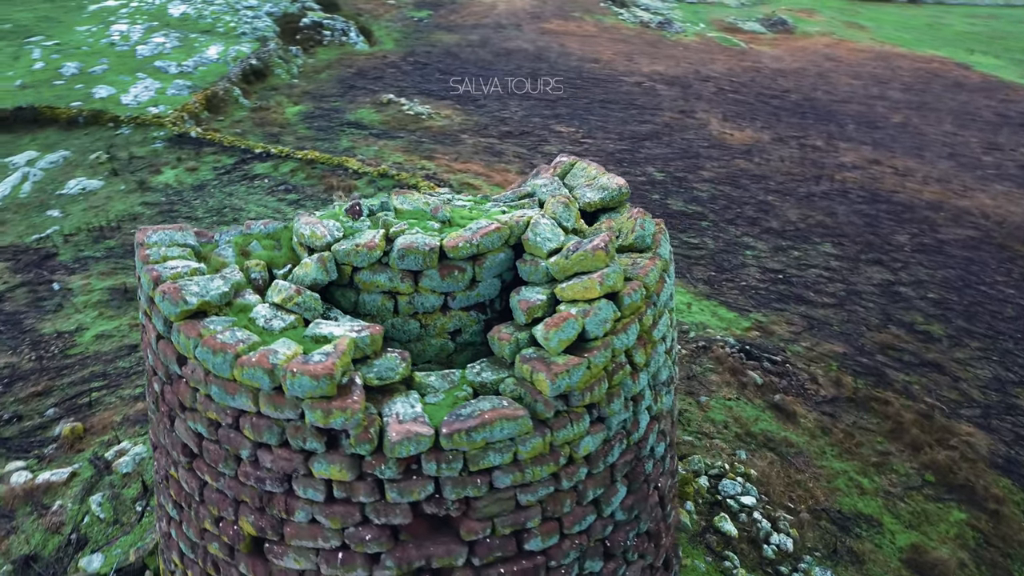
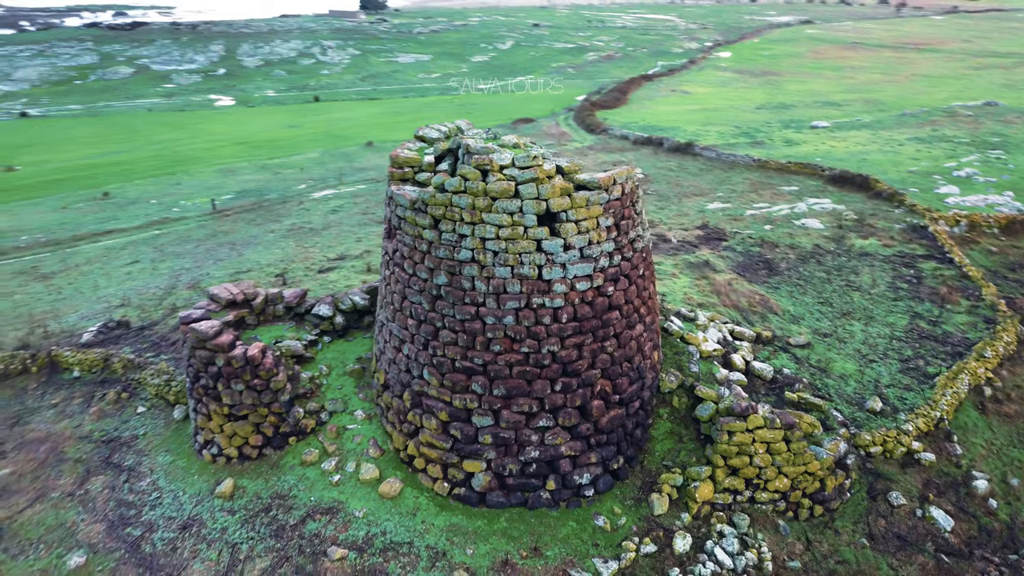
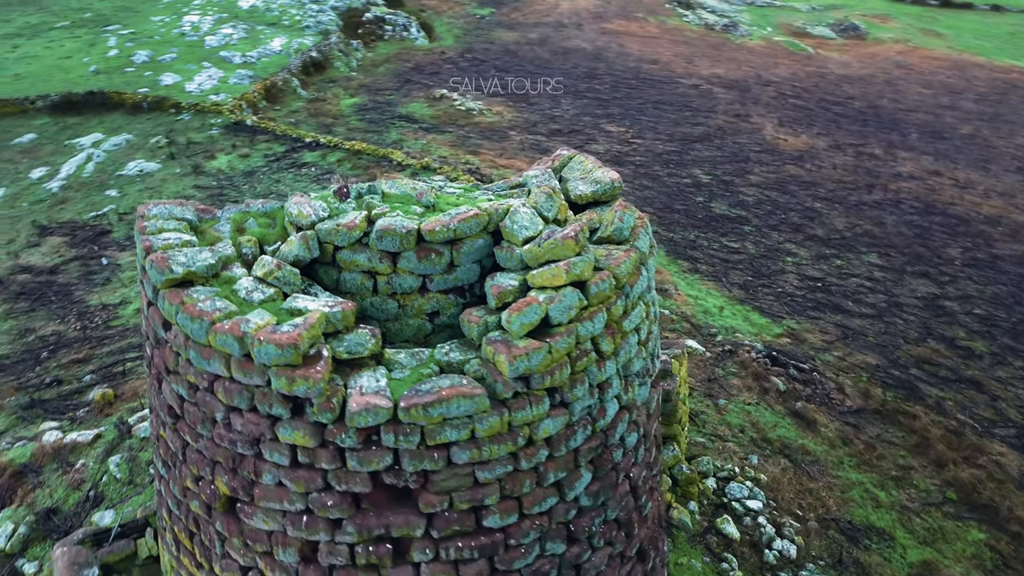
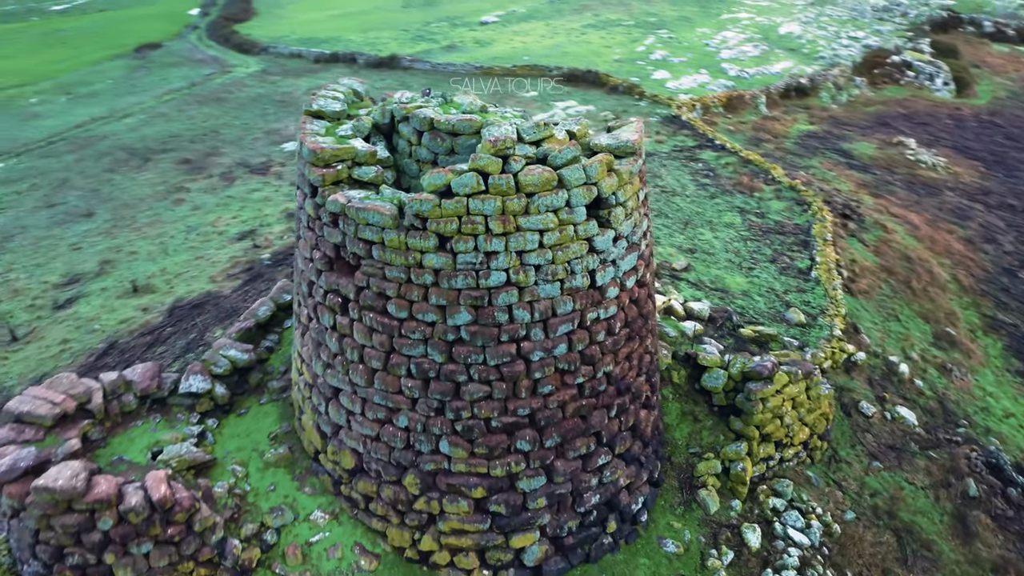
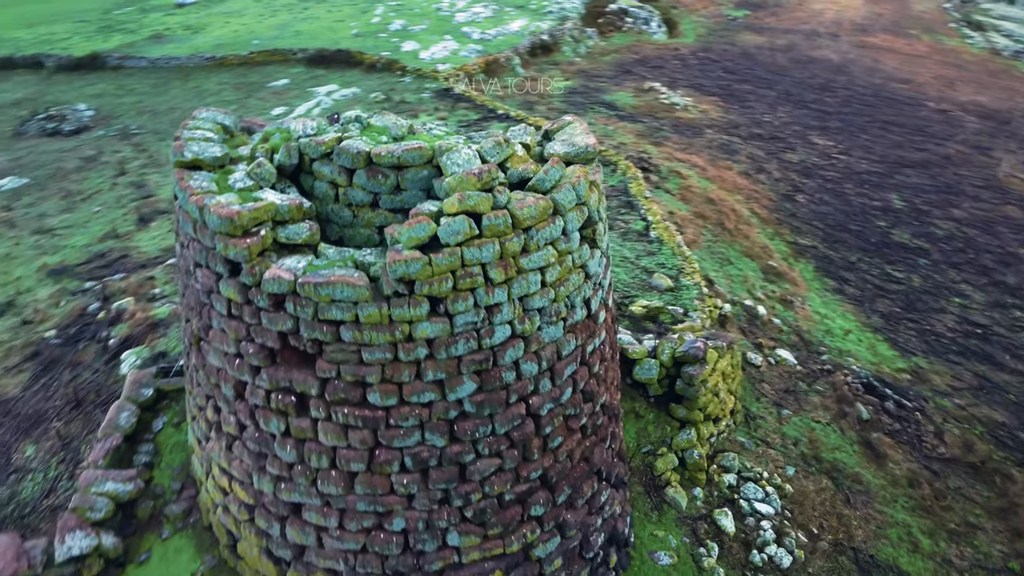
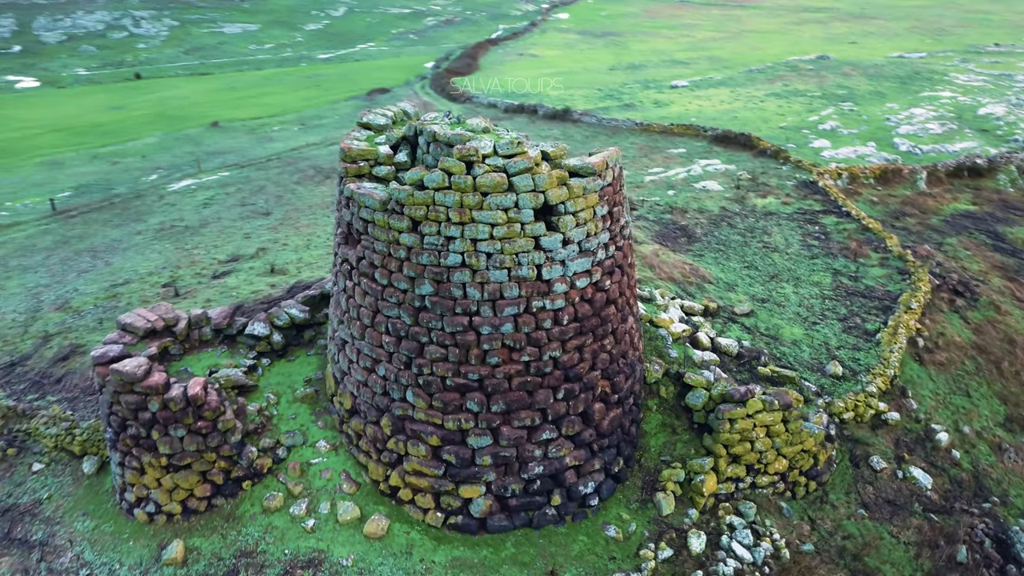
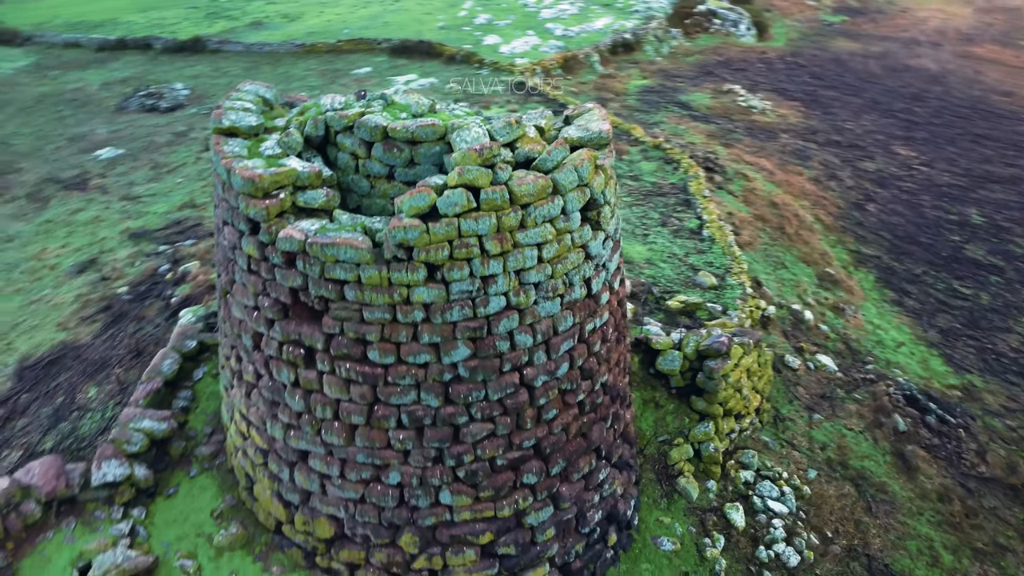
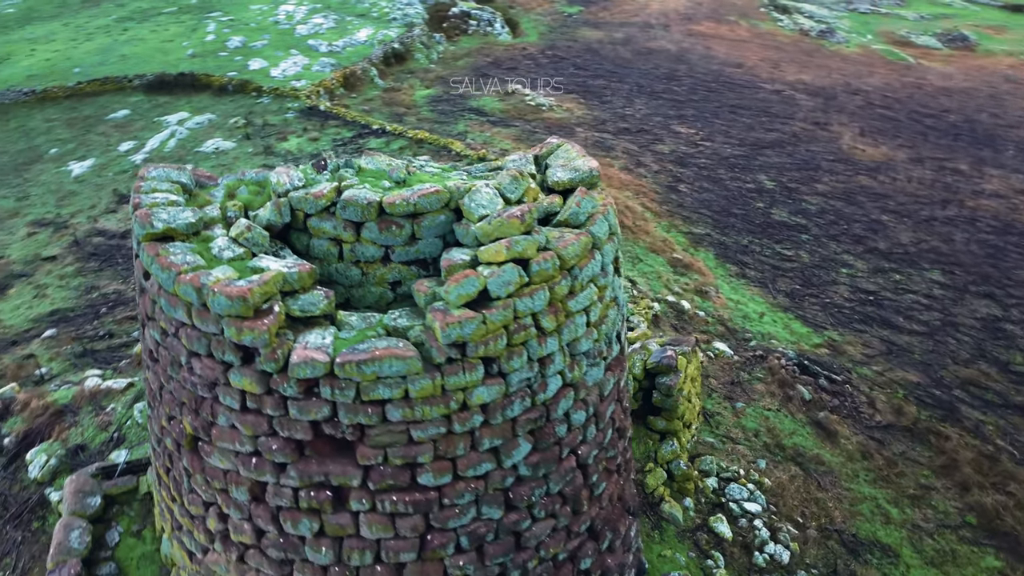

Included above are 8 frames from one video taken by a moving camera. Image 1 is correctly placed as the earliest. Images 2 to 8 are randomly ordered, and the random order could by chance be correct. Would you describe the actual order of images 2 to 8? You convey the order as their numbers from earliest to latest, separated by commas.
3, 8, 5, 7, 4, 6, 2
